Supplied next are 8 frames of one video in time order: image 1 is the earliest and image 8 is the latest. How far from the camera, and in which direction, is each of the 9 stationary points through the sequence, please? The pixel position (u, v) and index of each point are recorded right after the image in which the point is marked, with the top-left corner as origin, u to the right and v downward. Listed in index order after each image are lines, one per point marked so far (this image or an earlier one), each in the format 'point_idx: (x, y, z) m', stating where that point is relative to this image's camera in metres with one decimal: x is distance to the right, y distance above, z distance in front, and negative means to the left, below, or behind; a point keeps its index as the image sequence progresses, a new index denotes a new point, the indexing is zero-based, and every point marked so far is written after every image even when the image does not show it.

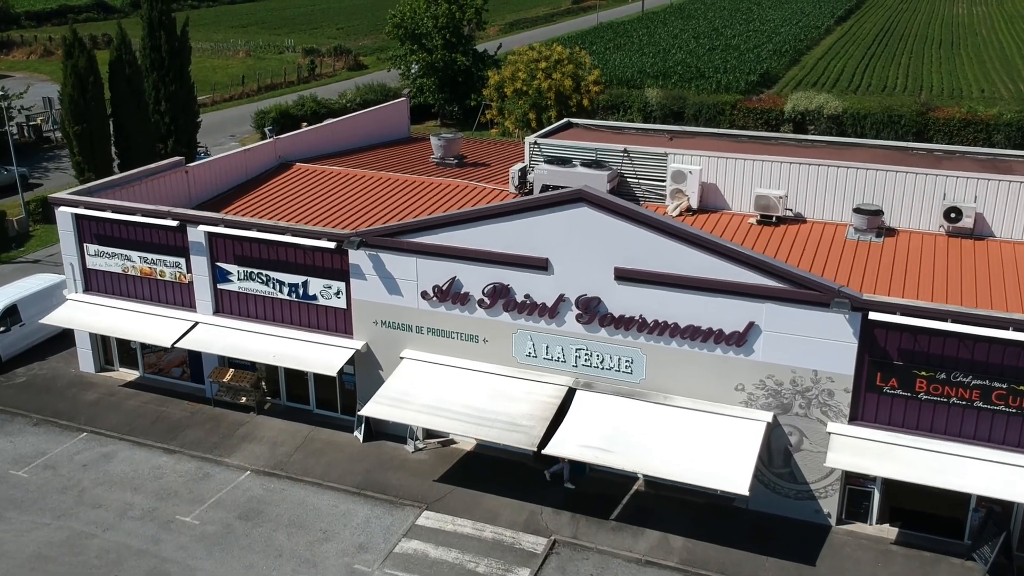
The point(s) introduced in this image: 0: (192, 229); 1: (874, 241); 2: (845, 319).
0: (-6.4, +1.2, +17.5) m
1: (+7.8, +1.0, +18.9) m
2: (+5.1, -0.5, +13.5) m
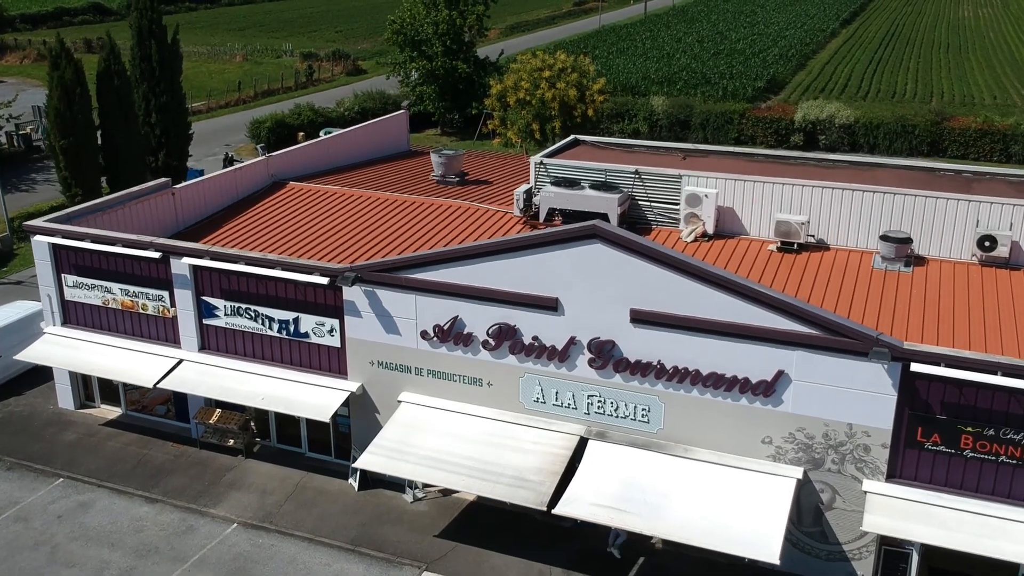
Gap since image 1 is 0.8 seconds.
0: (-6.2, +0.5, +16.4) m
1: (+7.9, +0.4, +17.8) m
2: (+5.2, -1.1, +12.3) m
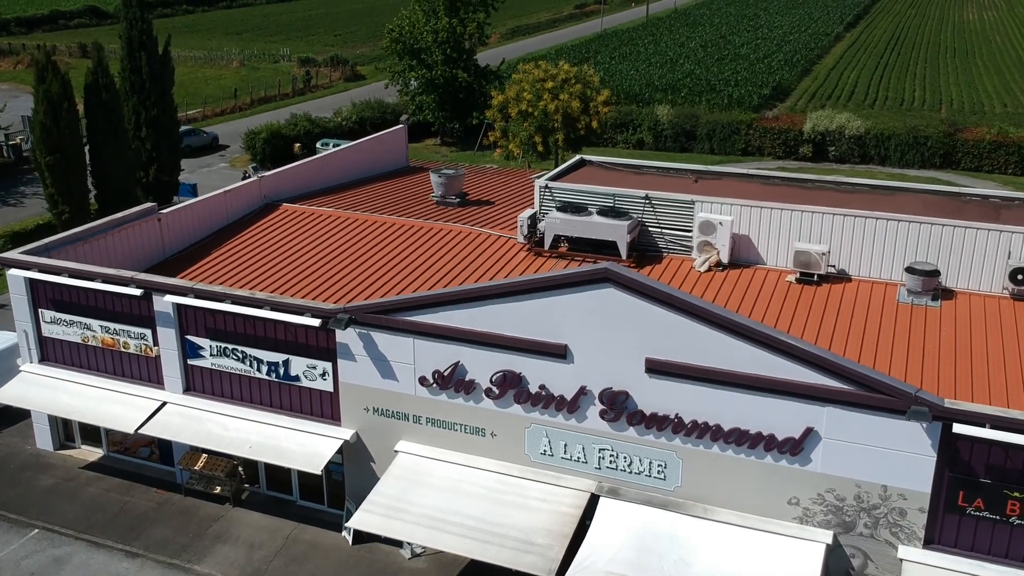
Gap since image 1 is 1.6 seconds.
0: (-6.2, -0.2, +15.4) m
1: (+8.0, -0.3, +16.8) m
2: (+5.3, -1.8, +11.3) m
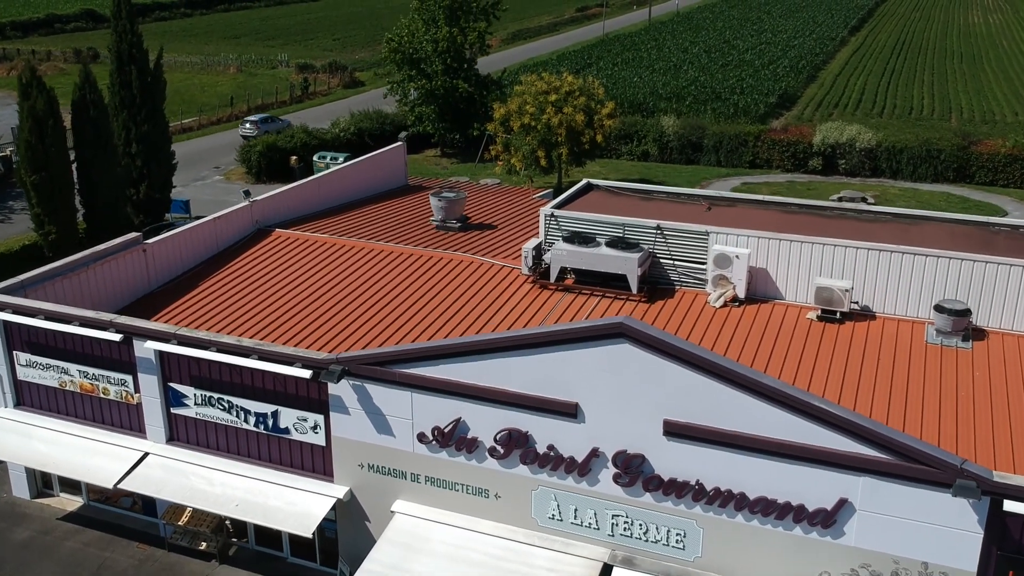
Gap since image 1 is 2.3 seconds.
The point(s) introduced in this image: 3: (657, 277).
0: (-6.1, -0.9, +14.4) m
1: (+8.1, -1.0, +15.8) m
2: (+5.4, -2.5, +10.3) m
3: (+3.0, +0.2, +18.2) m
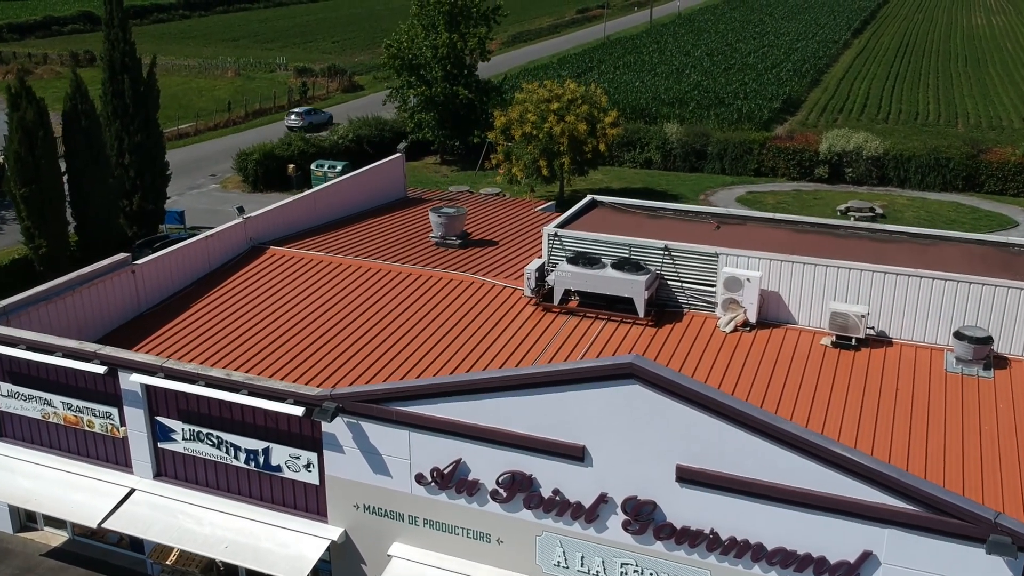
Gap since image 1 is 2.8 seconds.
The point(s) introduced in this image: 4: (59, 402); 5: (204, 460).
0: (-6.0, -1.4, +13.7) m
1: (+8.1, -1.5, +15.1) m
2: (+5.4, -3.0, +9.7) m
3: (+3.1, -0.2, +17.6) m
4: (-7.5, -1.9, +14.5) m
5: (-4.8, -2.7, +13.8) m
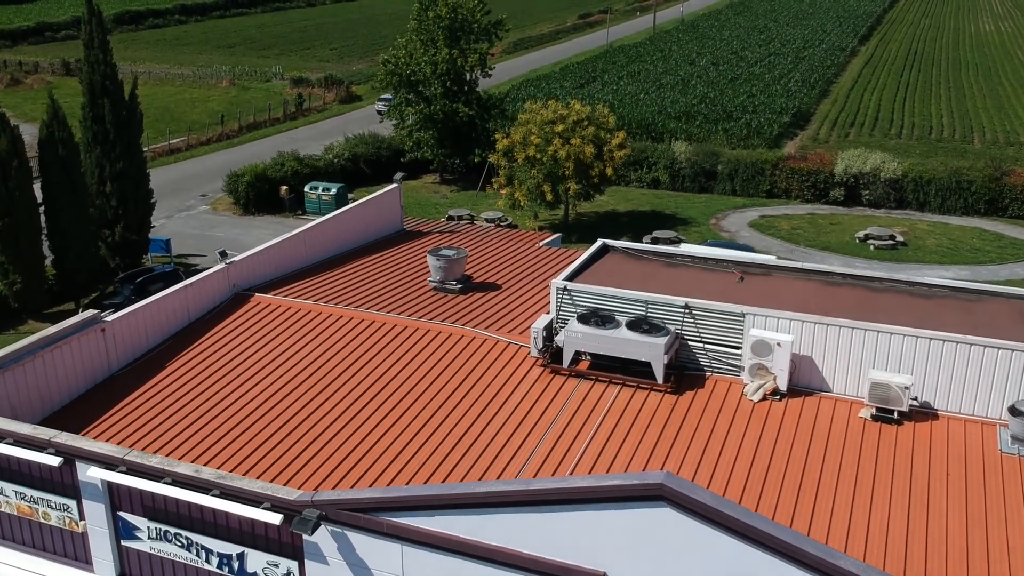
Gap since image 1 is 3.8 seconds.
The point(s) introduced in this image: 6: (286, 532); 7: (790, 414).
0: (-5.9, -2.5, +12.2) m
1: (+8.2, -2.6, +13.6) m
2: (+5.5, -4.1, +8.1) m
3: (+3.2, -1.3, +16.0) m
4: (-7.4, -3.0, +12.9) m
5: (-4.7, -3.8, +12.2) m
6: (-2.9, -3.1, +11.2) m
7: (+4.7, -2.1, +14.9) m
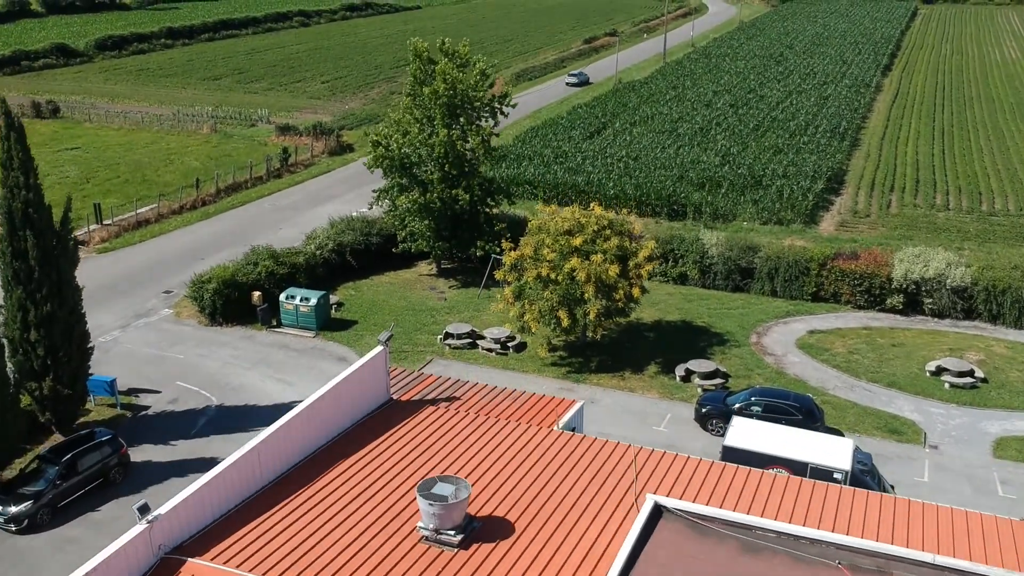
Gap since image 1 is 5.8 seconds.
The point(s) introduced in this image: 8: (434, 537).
0: (-5.6, -6.8, +7.3) m
1: (+8.5, -7.0, +8.7) m
2: (+5.8, -8.5, +3.3) m
3: (+3.5, -5.7, +11.1) m
4: (-7.1, -7.4, +8.0) m
5: (-4.4, -8.2, +7.3) m
6: (-2.6, -7.5, +6.4) m
7: (+5.0, -6.5, +10.0) m
8: (-1.4, -4.3, +15.5) m
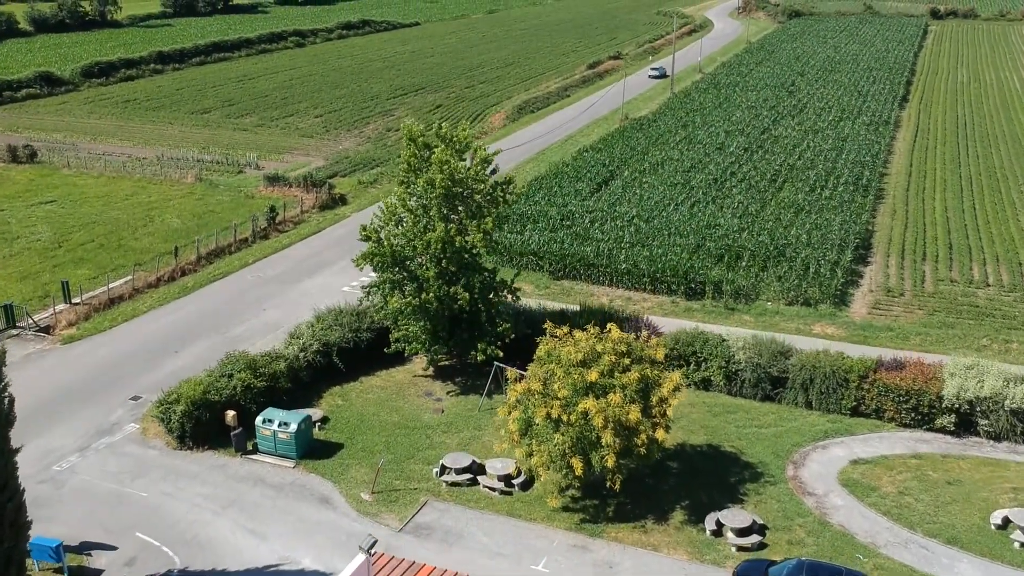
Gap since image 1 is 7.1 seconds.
0: (-5.5, -10.7, +3.8) m
1: (+8.7, -10.9, +5.3) m
2: (+6.0, -12.4, -0.2) m
3: (+3.6, -9.6, +7.7) m
4: (-6.9, -11.2, +4.6) m
5: (-4.3, -12.0, +3.9) m
6: (-2.4, -11.3, +2.9) m
7: (+5.2, -10.4, +6.6) m
8: (-1.2, -8.2, +12.1) m
